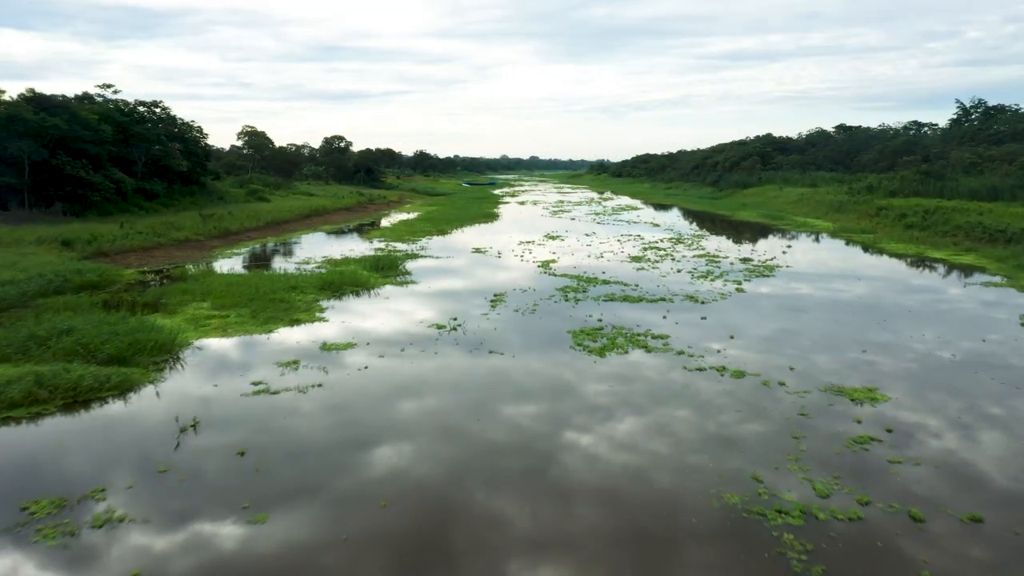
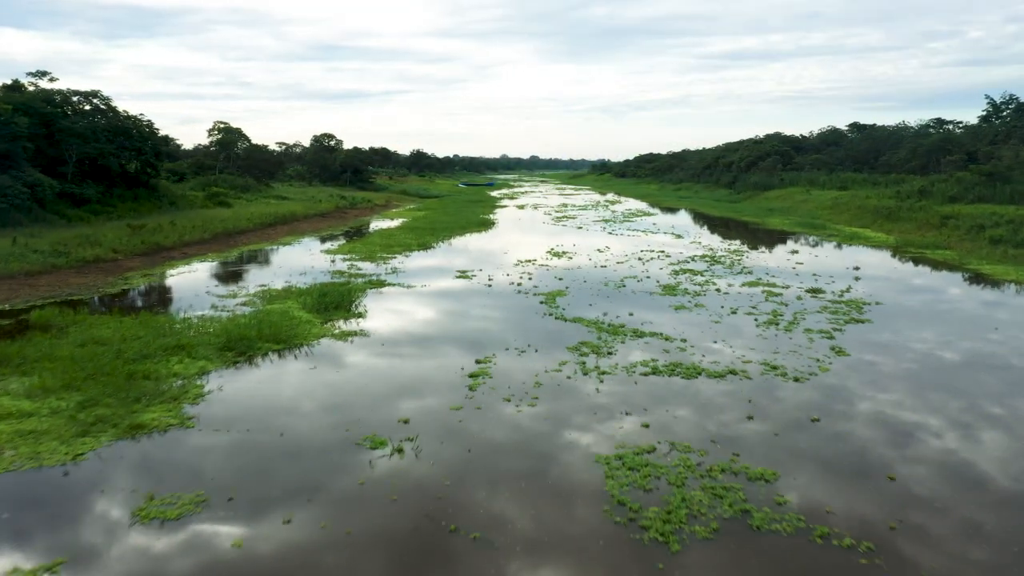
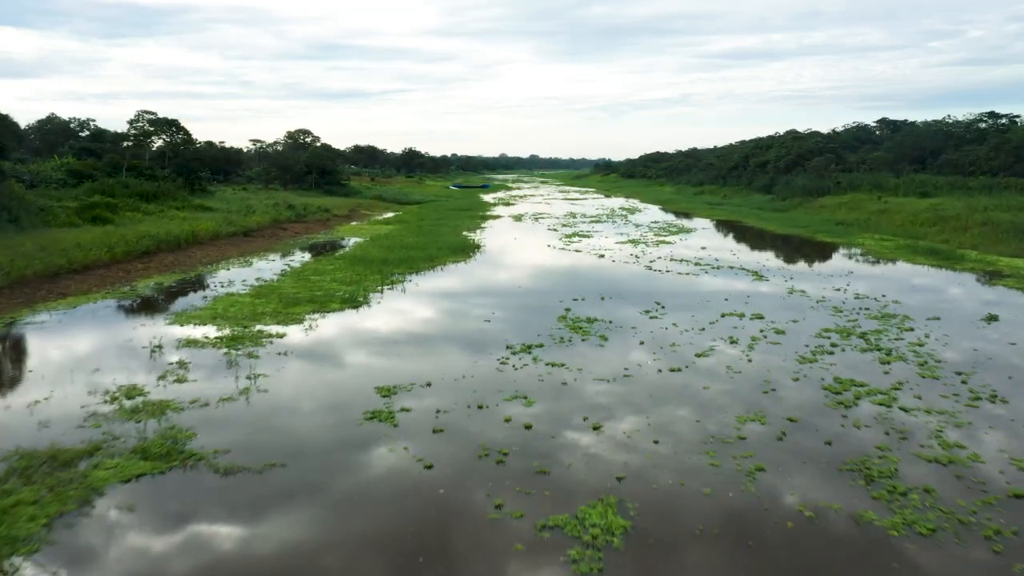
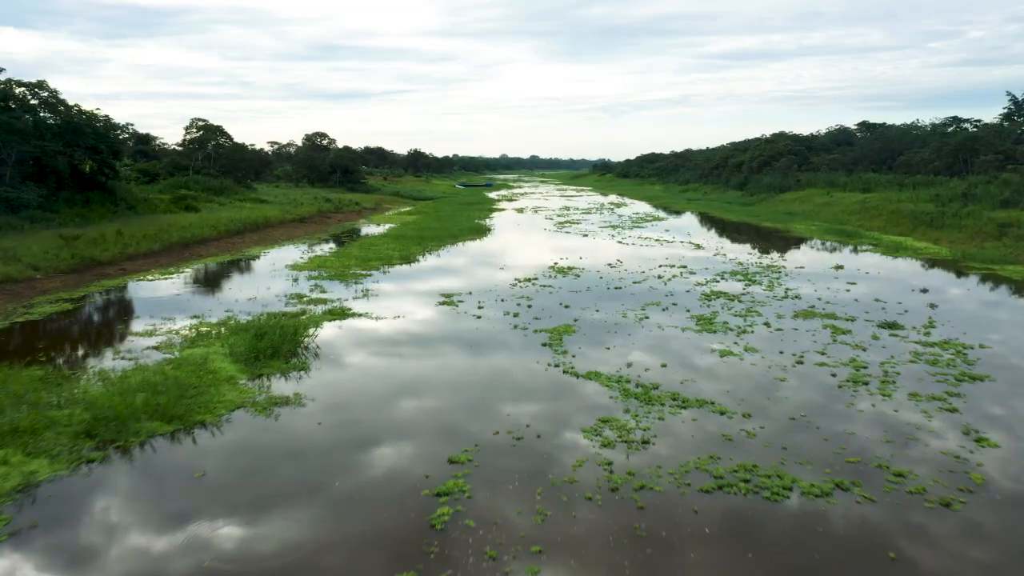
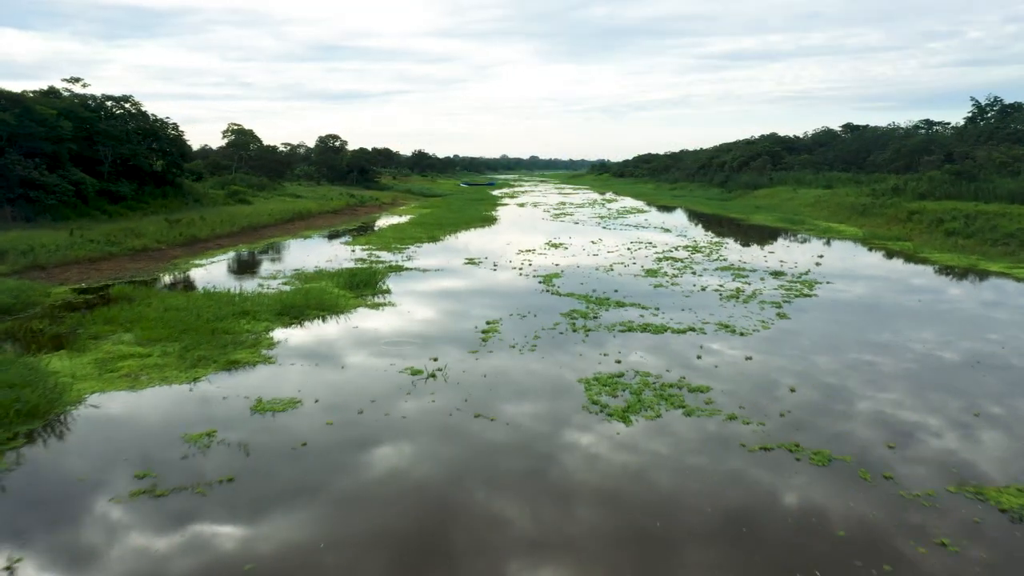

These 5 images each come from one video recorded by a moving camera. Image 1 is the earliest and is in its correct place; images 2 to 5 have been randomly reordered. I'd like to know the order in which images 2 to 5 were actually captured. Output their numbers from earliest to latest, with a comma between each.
5, 2, 4, 3
